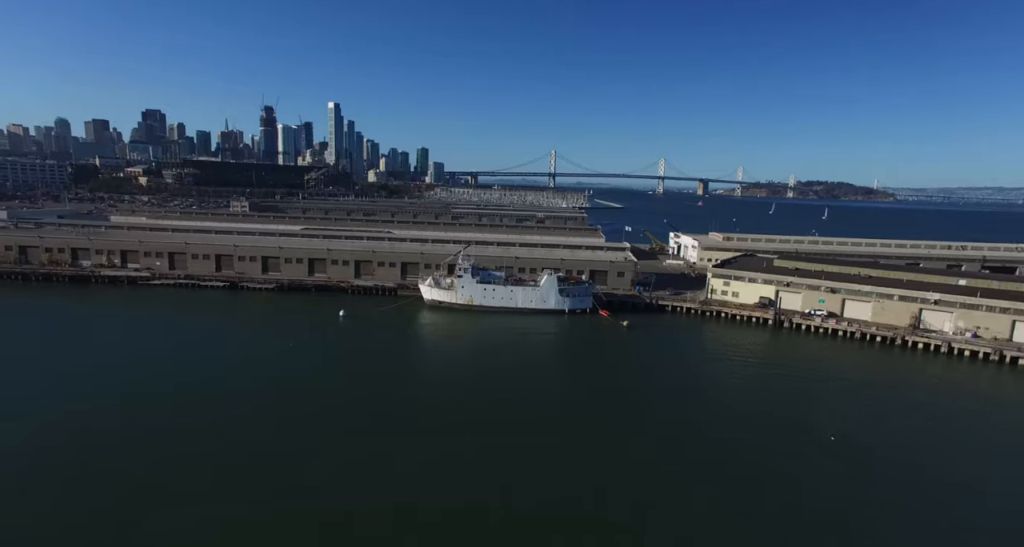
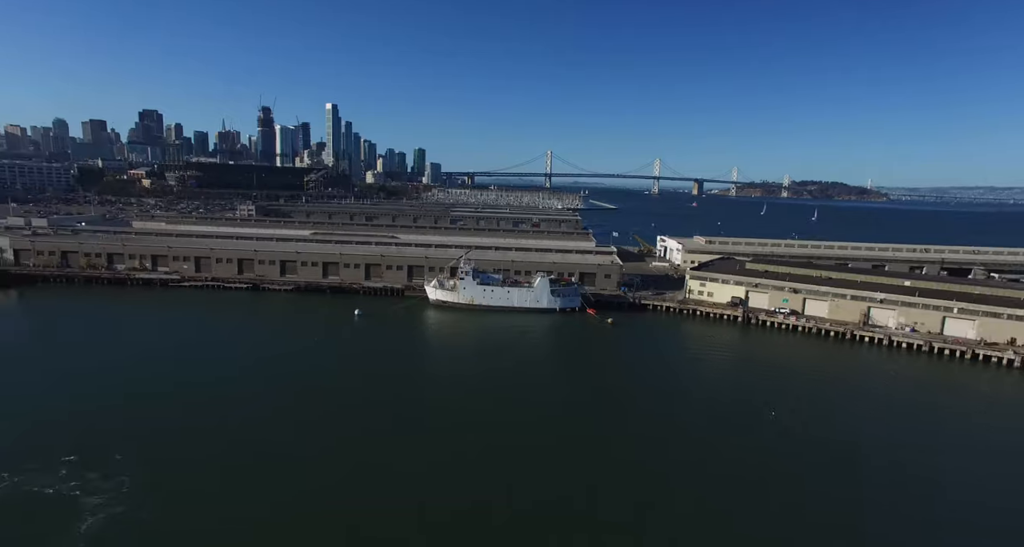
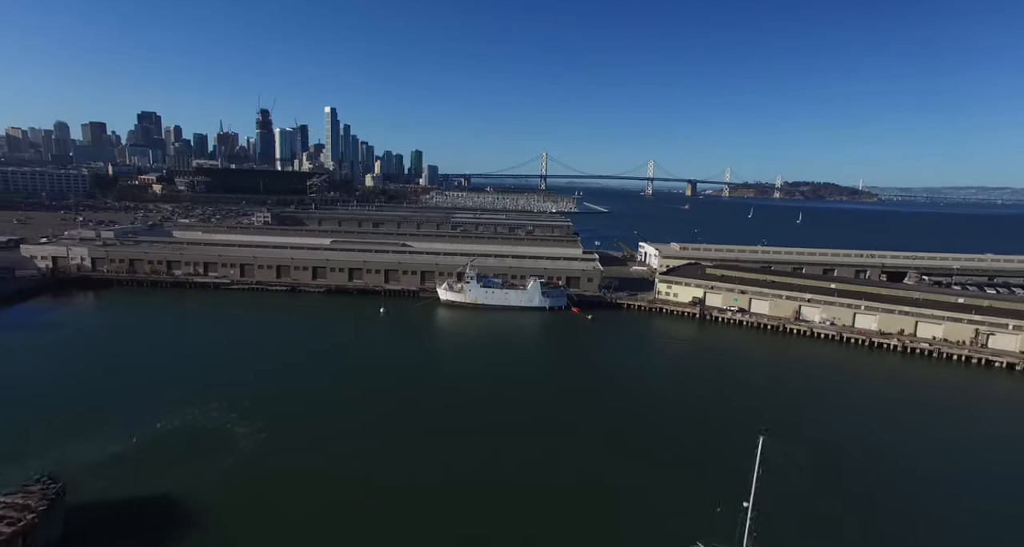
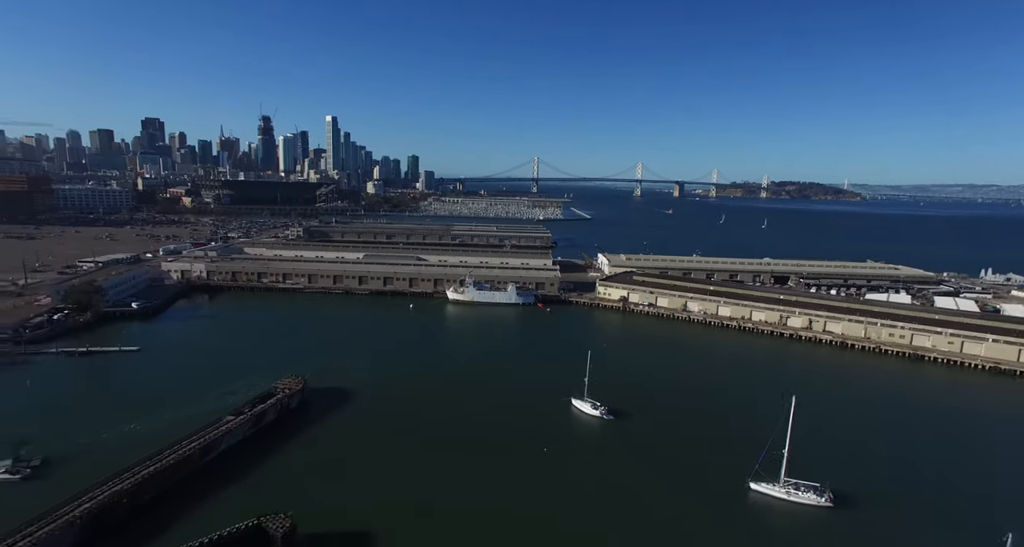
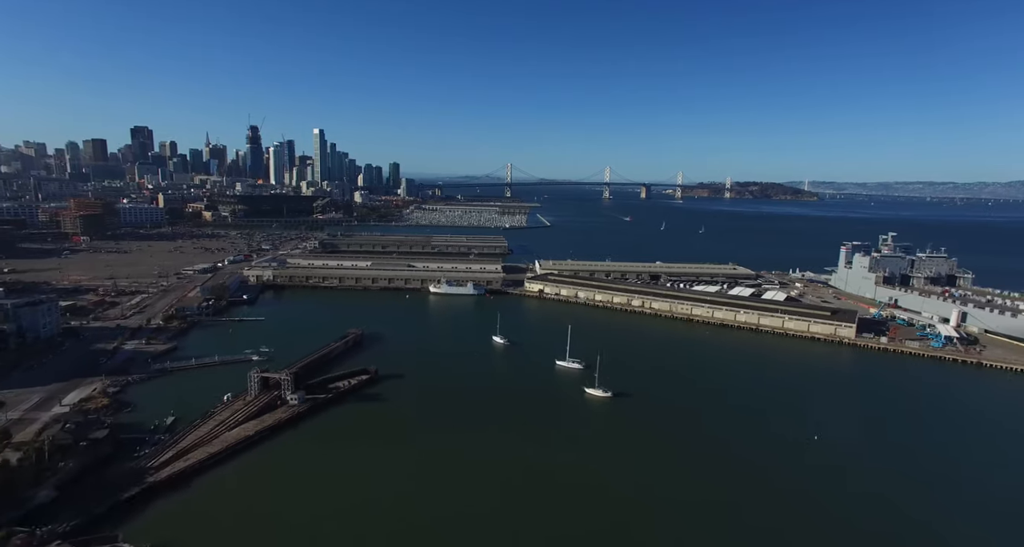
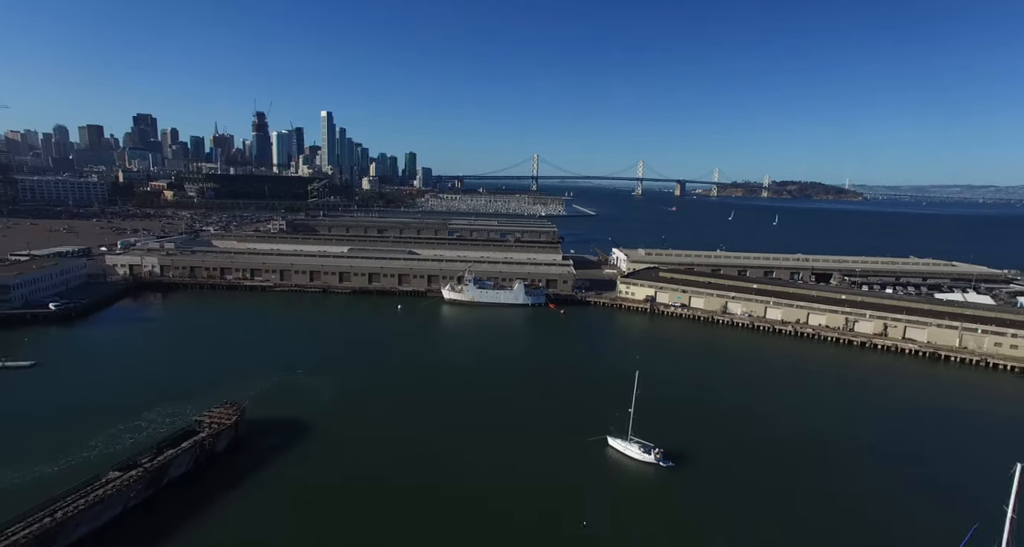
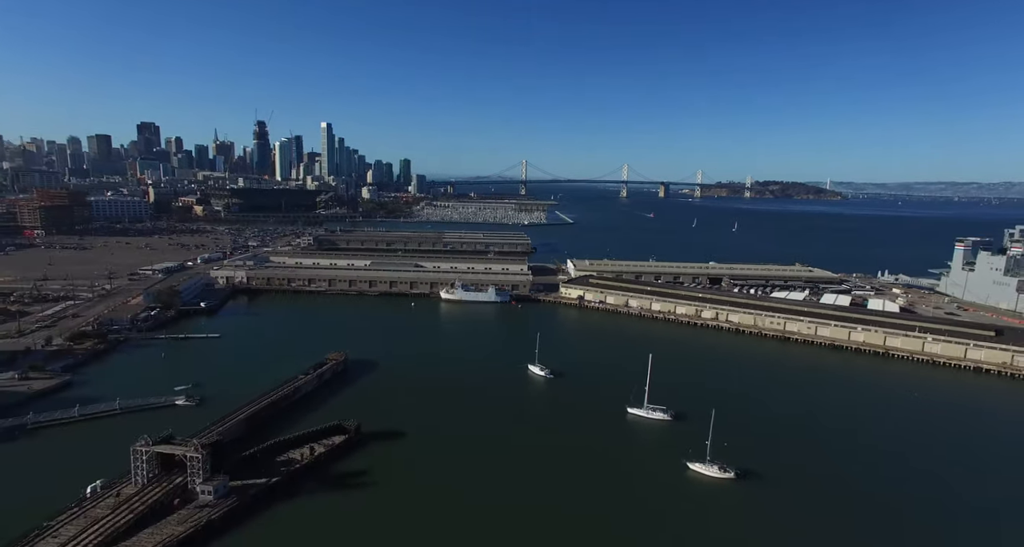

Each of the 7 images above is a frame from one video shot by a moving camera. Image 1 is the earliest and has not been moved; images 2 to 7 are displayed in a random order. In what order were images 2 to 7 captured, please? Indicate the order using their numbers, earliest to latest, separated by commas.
2, 3, 6, 4, 7, 5
